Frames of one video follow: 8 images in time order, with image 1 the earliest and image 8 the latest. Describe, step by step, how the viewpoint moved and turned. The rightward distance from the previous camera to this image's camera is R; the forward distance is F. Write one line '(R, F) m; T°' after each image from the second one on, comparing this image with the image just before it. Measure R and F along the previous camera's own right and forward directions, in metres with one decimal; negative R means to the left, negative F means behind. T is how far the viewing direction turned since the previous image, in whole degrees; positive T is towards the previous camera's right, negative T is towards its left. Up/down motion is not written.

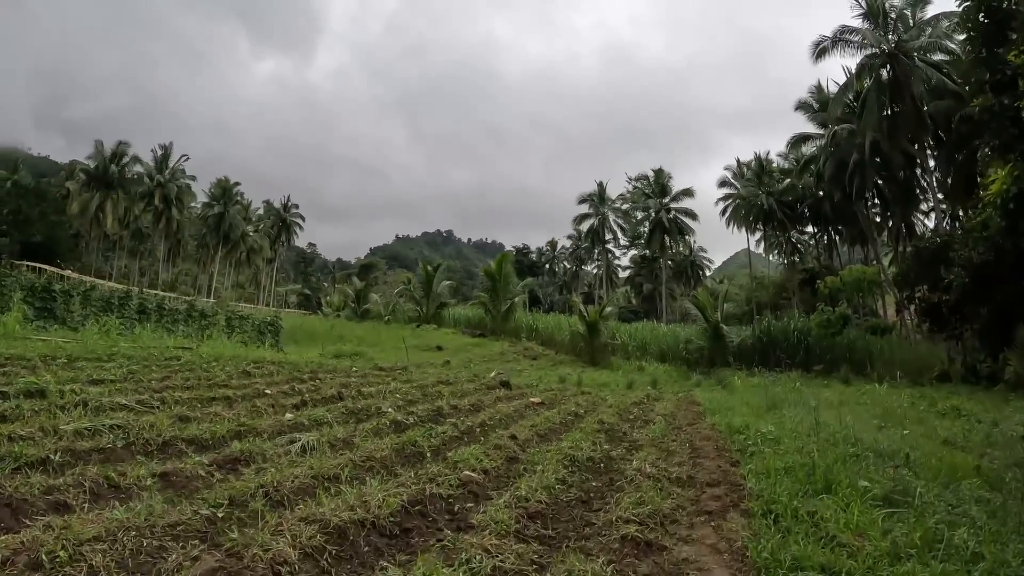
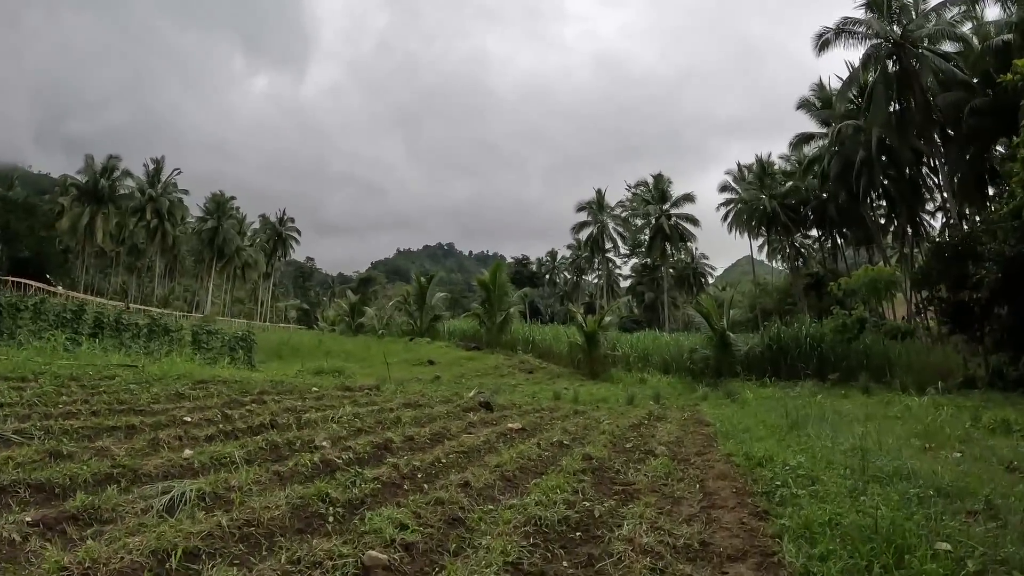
(+0.3, +1.1) m; 0°
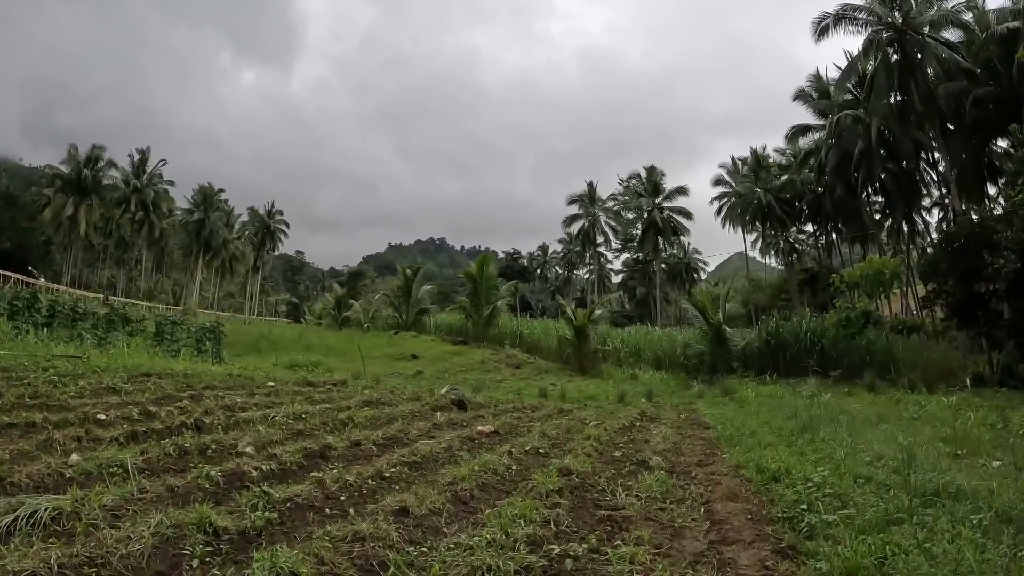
(+0.2, +0.8) m; +1°
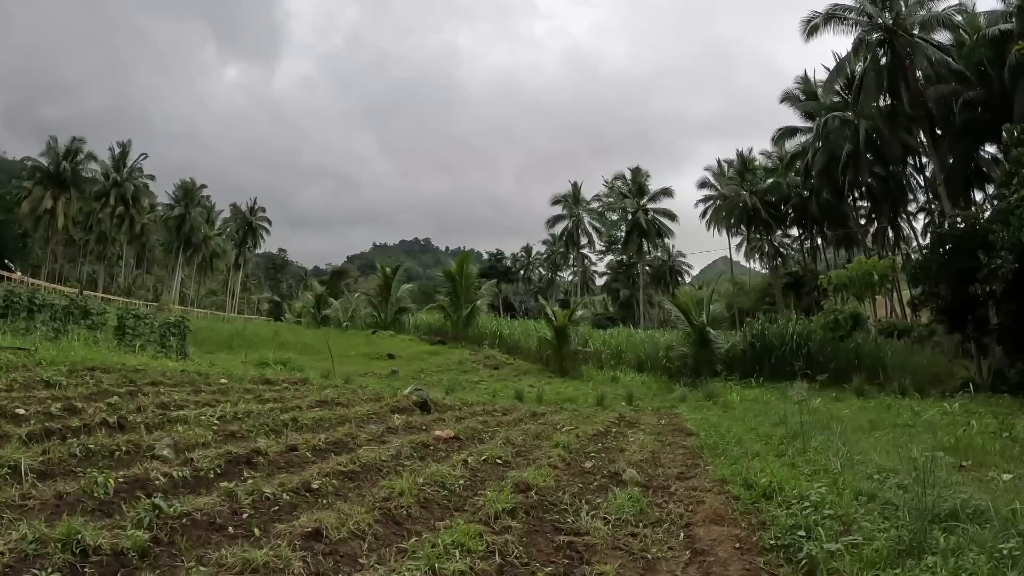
(+0.2, +0.5) m; +1°
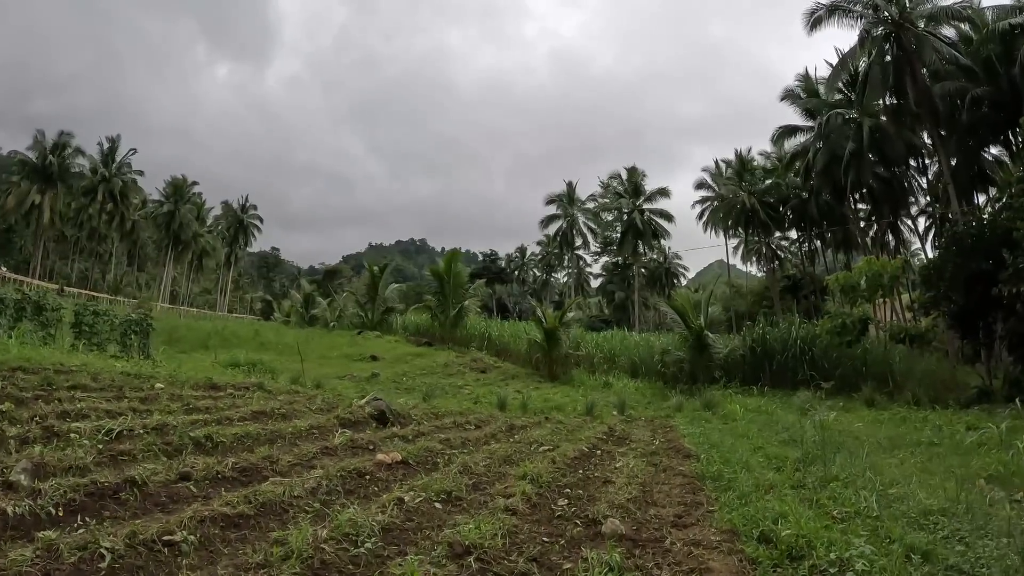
(+0.2, +0.8) m; 0°
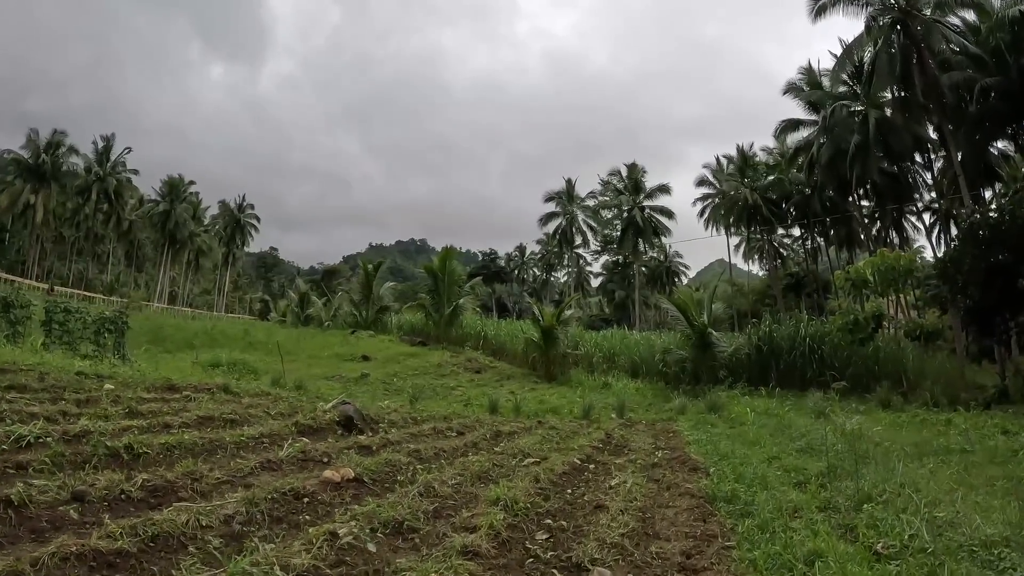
(+0.1, +0.6) m; 0°
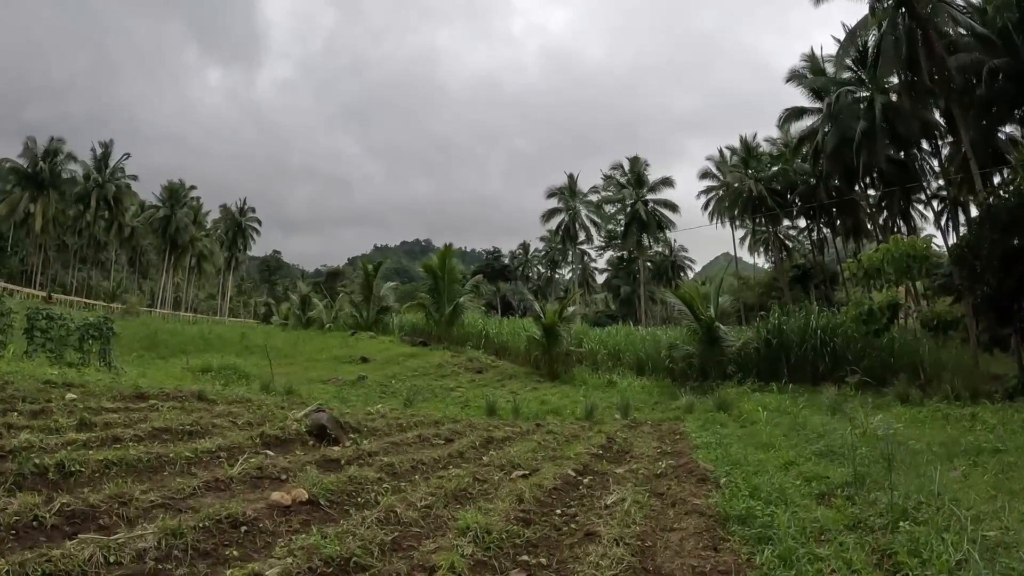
(+0.1, +0.4) m; 0°
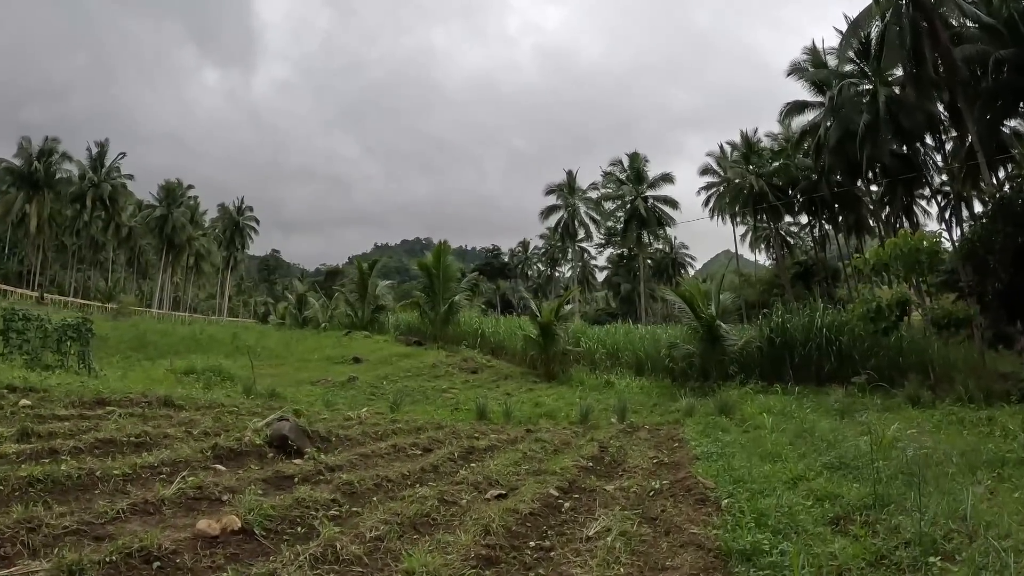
(+0.1, +0.4) m; 0°
